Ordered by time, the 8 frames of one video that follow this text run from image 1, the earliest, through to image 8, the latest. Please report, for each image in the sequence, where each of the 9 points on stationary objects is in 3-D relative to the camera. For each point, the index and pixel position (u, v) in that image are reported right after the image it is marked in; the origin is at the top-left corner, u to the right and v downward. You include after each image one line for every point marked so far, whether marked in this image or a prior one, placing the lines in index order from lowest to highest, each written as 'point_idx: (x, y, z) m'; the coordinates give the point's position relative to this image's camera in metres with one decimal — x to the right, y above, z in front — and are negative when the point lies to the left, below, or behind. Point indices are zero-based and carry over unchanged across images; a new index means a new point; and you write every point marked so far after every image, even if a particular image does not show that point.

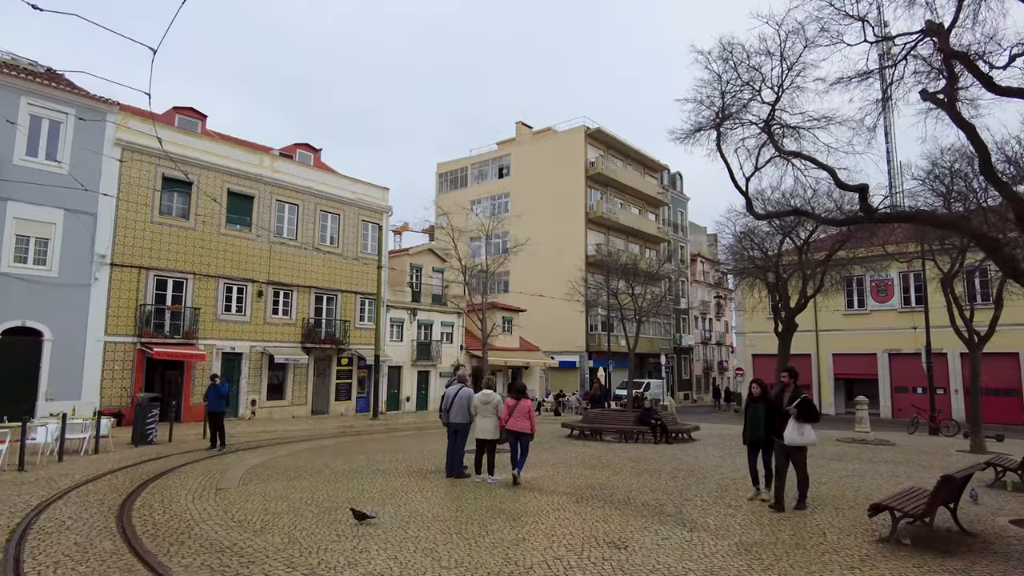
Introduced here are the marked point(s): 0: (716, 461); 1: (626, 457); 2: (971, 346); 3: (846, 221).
0: (+4.1, -3.6, +13.4) m
1: (+2.3, -3.6, +13.9) m
2: (+12.9, -1.6, +18.4) m
3: (+5.0, +1.0, +9.7) m
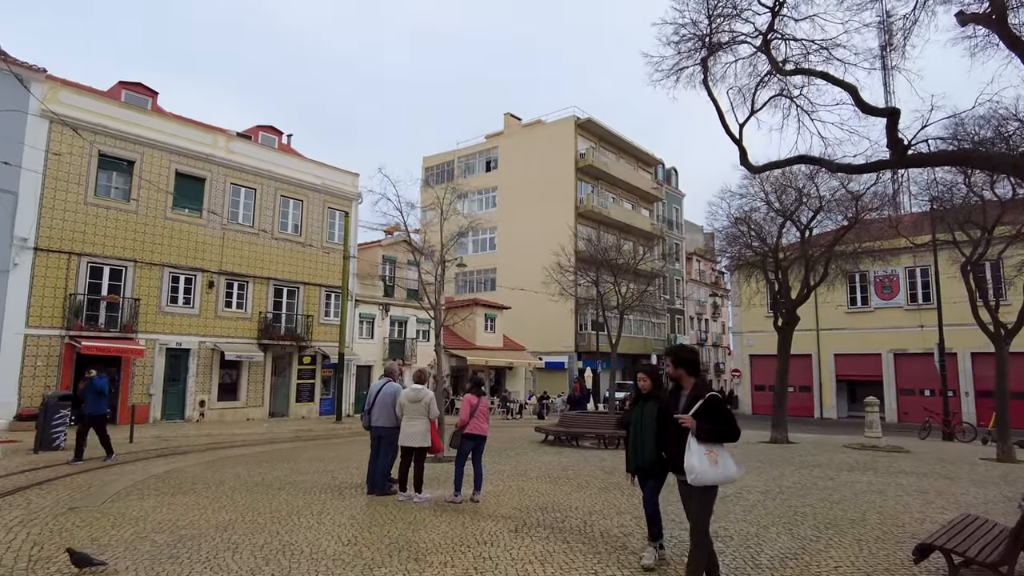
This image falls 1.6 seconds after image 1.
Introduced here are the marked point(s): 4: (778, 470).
0: (+3.2, -3.2, +11.2) m
1: (+1.5, -3.2, +11.8) m
2: (+12.0, -1.3, +16.3) m
3: (+4.1, +1.4, +7.6) m
4: (+4.8, -3.3, +11.9) m
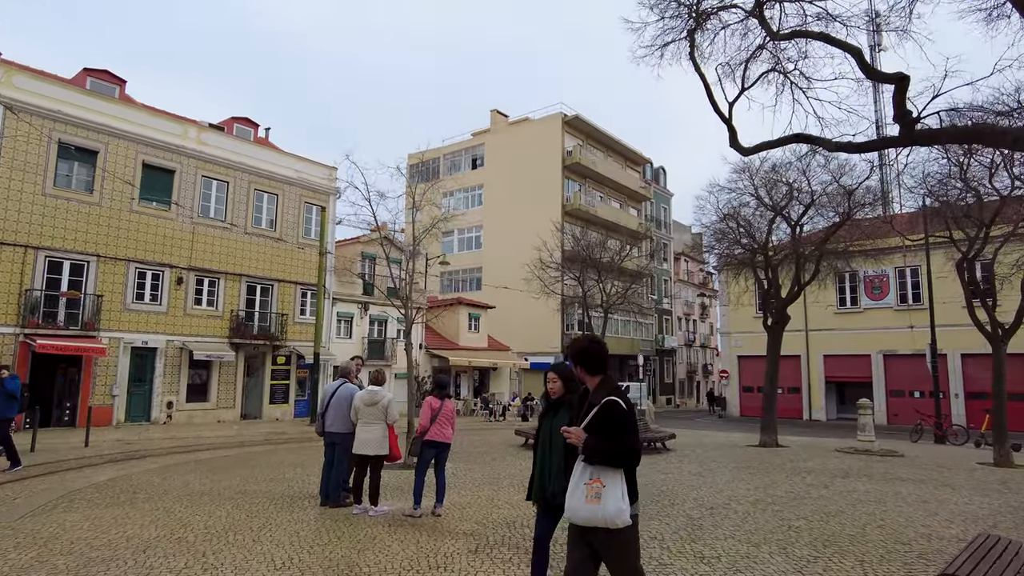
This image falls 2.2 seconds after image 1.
0: (+2.8, -3.1, +10.5) m
1: (+1.0, -3.1, +11.0) m
2: (+11.5, -1.3, +15.7) m
3: (+3.7, +1.5, +6.9) m
4: (+4.4, -3.2, +11.2) m
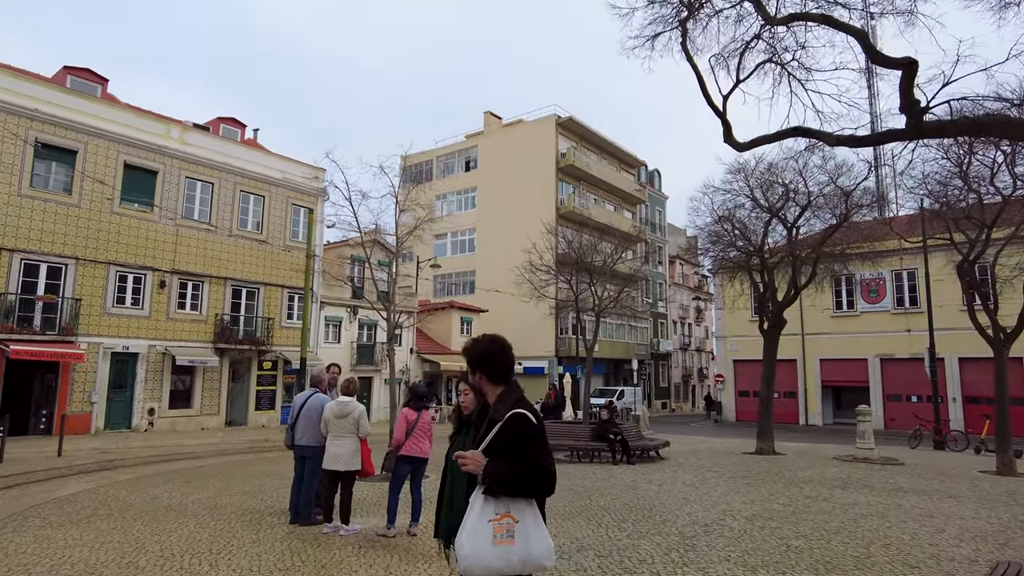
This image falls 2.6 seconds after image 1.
0: (+2.6, -3.1, +10.0) m
1: (+0.8, -3.2, +10.5) m
2: (+11.2, -1.3, +15.3) m
3: (+3.5, +1.5, +6.4) m
4: (+4.1, -3.3, +10.7) m
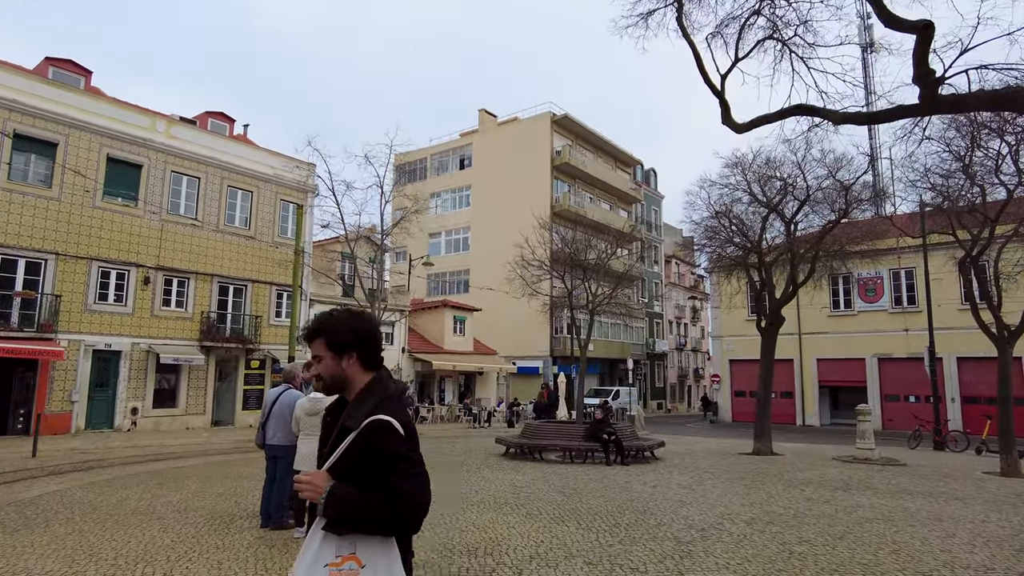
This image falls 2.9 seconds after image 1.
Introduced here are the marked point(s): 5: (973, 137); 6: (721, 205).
0: (+2.4, -3.0, +9.6) m
1: (+0.6, -3.1, +10.1) m
2: (+11.0, -1.2, +14.9) m
3: (+3.4, +1.6, +6.0) m
4: (+3.9, -3.2, +10.3) m
5: (+10.1, +3.3, +14.4) m
6: (+6.2, +2.5, +19.5) m
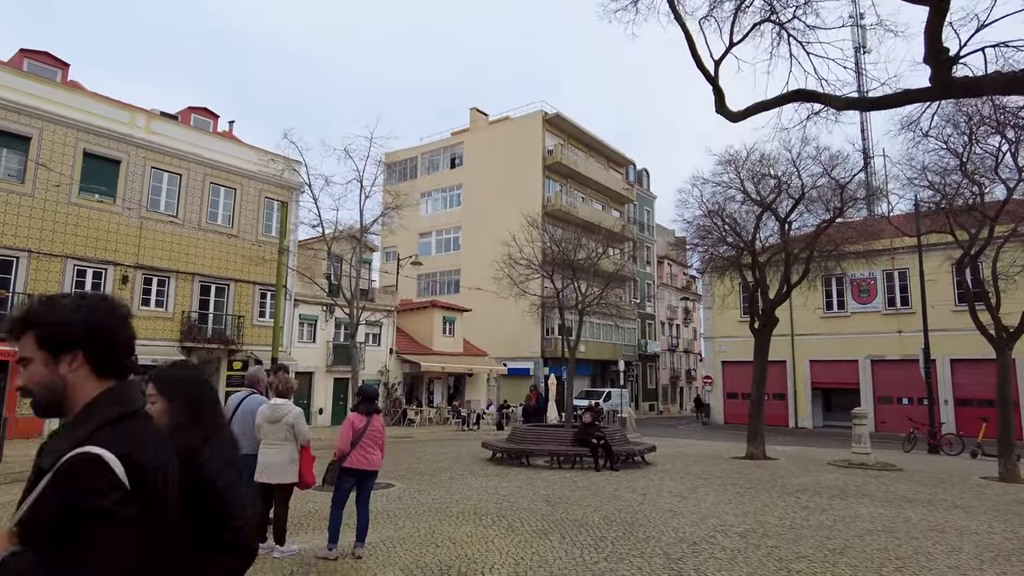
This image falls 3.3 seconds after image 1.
0: (+2.1, -3.0, +9.1) m
1: (+0.3, -3.1, +9.6) m
2: (+10.7, -1.3, +14.6) m
3: (+3.2, +1.6, +5.6) m
4: (+3.7, -3.2, +9.9) m
5: (+9.8, +3.3, +14.0) m
6: (+5.9, +2.5, +19.1) m
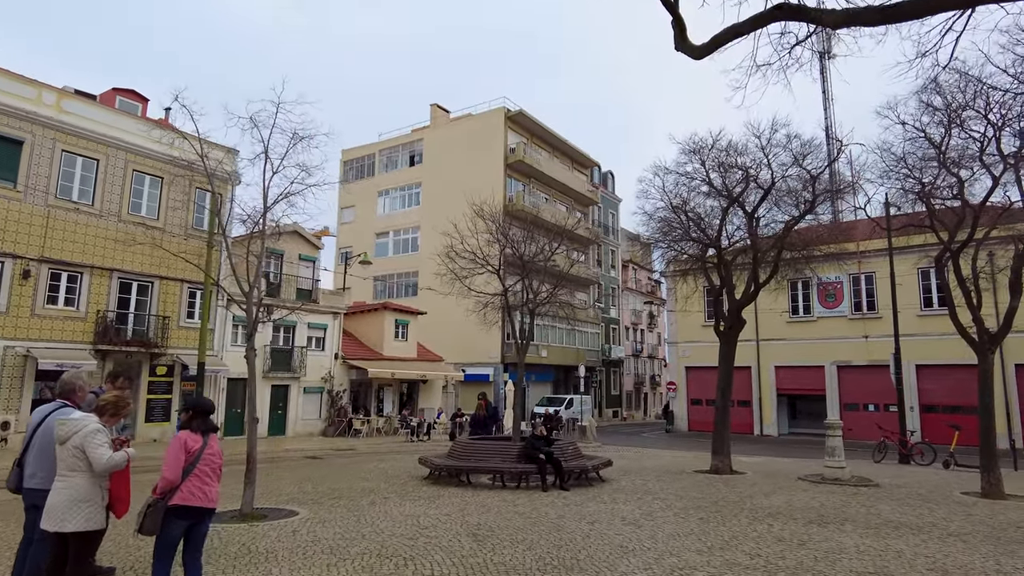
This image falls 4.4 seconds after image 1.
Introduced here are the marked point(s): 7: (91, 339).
0: (+1.2, -2.9, +7.6) m
1: (-0.6, -2.9, +8.0) m
2: (+9.5, -1.2, +13.5) m
3: (+2.5, +1.7, +4.1) m
4: (+2.7, -3.1, +8.4) m
5: (+8.6, +3.3, +12.9) m
6: (+4.5, +2.5, +17.8) m
7: (-12.6, -1.5, +19.7) m
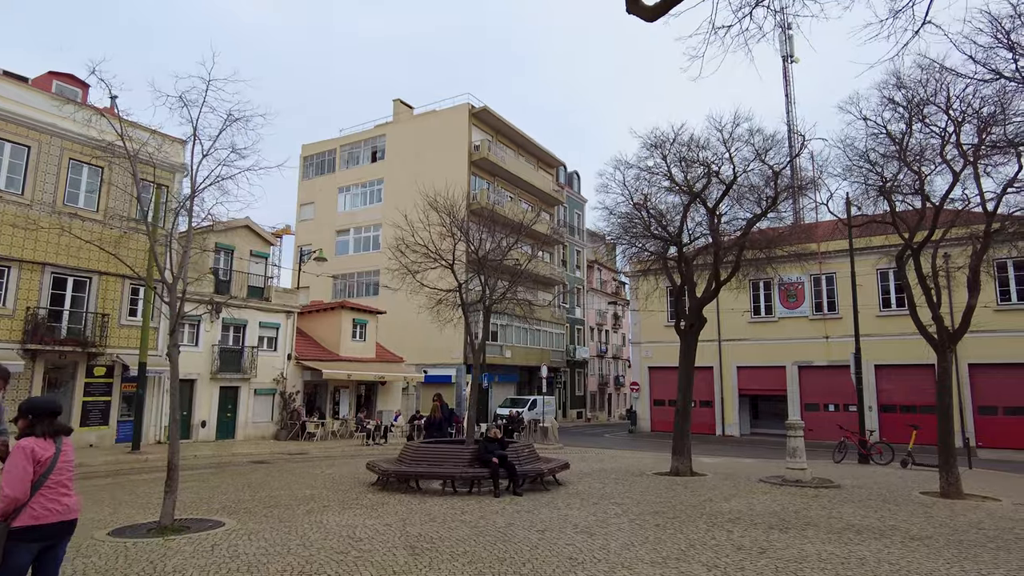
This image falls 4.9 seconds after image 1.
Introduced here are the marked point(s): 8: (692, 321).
0: (+0.6, -2.8, +7.1) m
1: (-1.2, -2.8, +7.3) m
2: (+8.6, -1.2, +13.3) m
3: (+2.0, +1.8, +3.7) m
4: (+2.1, -3.0, +7.9) m
5: (+7.8, +3.3, +12.7) m
6: (+3.4, +2.5, +17.4) m
7: (-13.8, -1.4, +18.5) m
8: (+4.5, -0.8, +16.2) m
